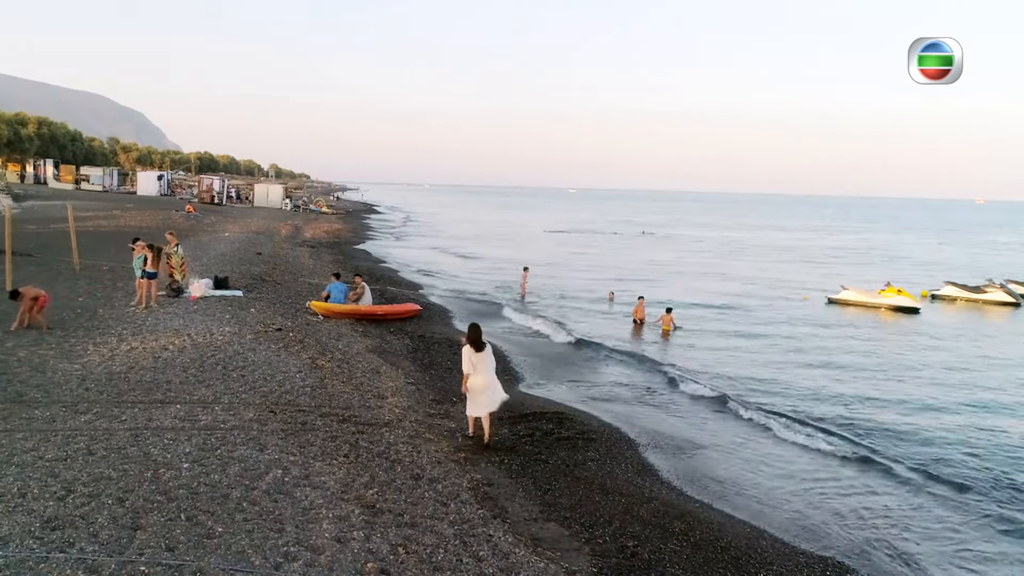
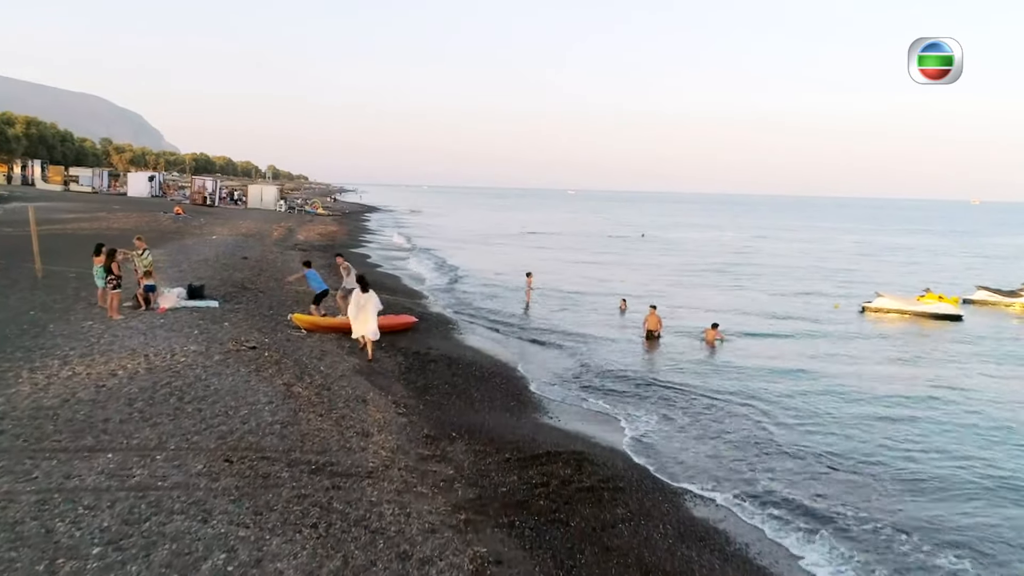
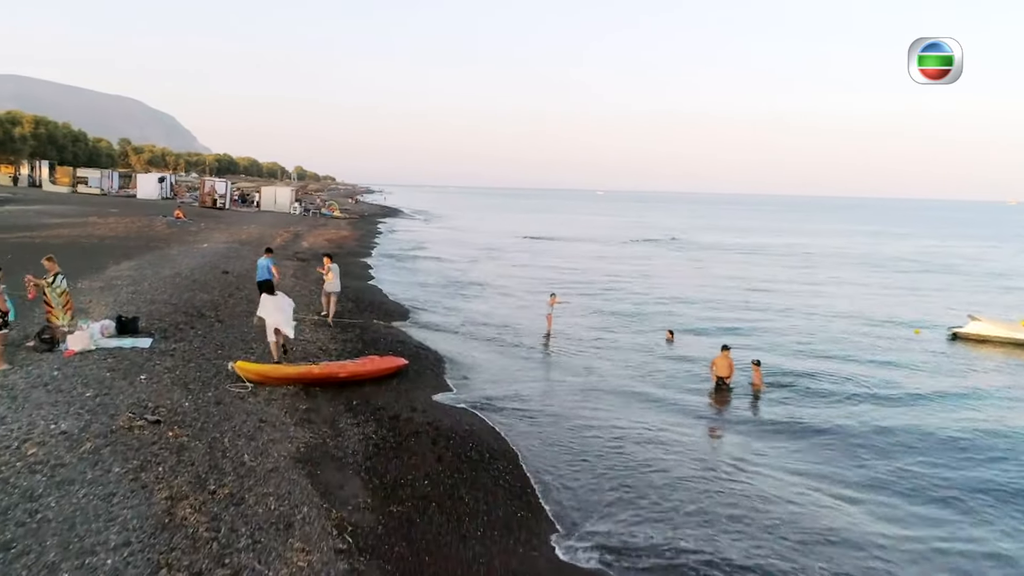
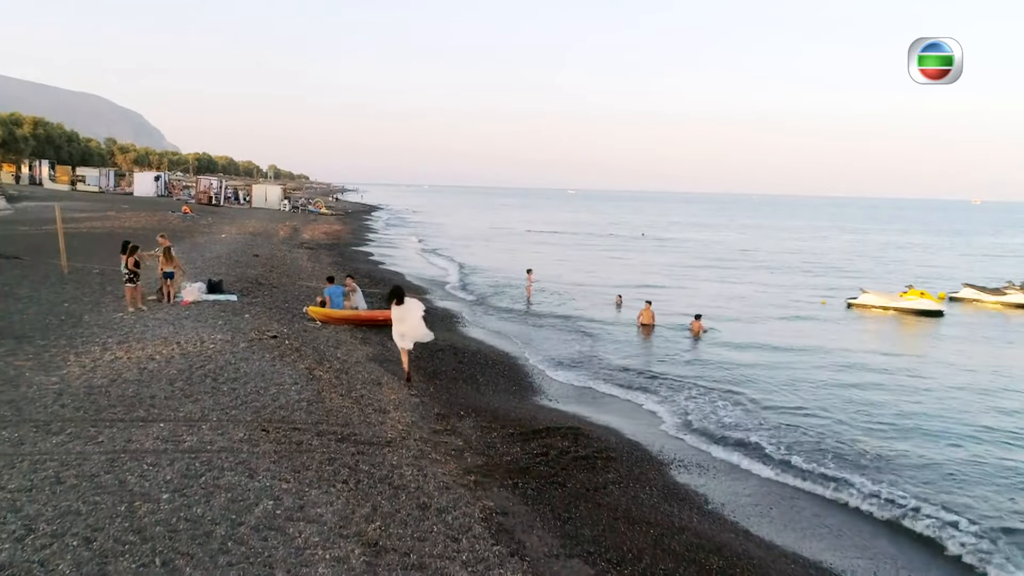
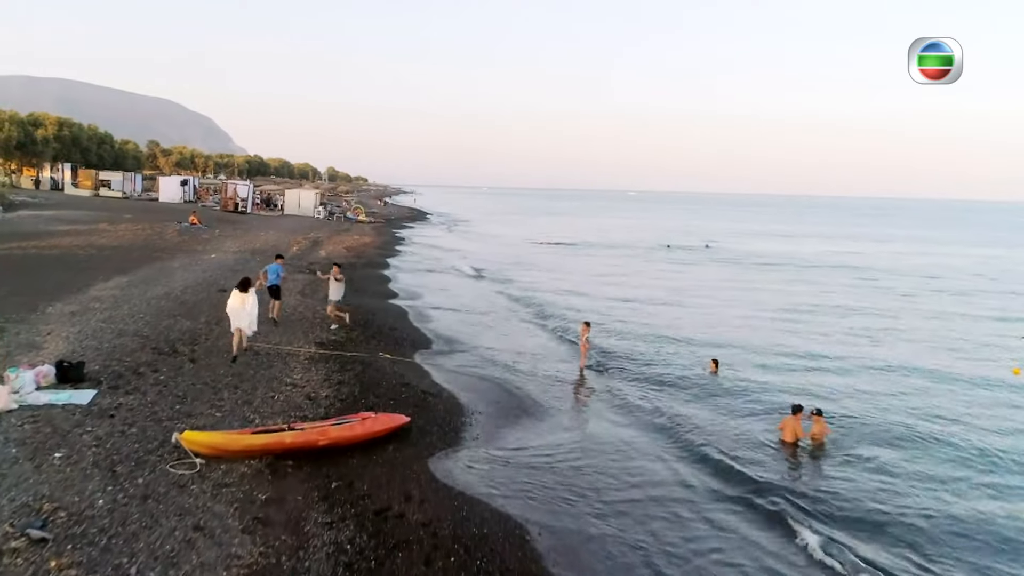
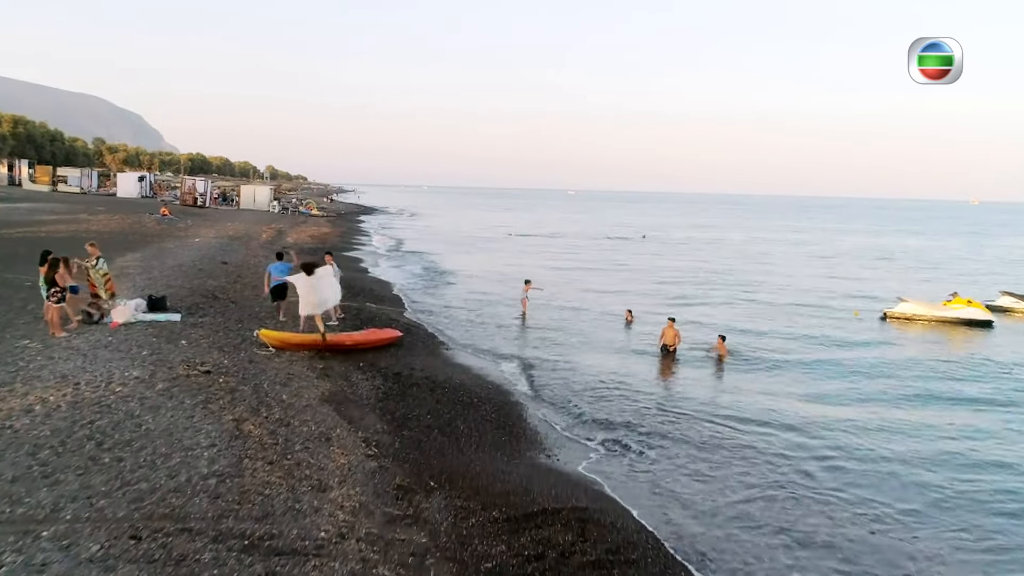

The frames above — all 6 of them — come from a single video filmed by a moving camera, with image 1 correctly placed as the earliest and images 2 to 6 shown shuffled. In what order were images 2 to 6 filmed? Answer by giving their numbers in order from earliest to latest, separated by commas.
4, 2, 6, 3, 5
